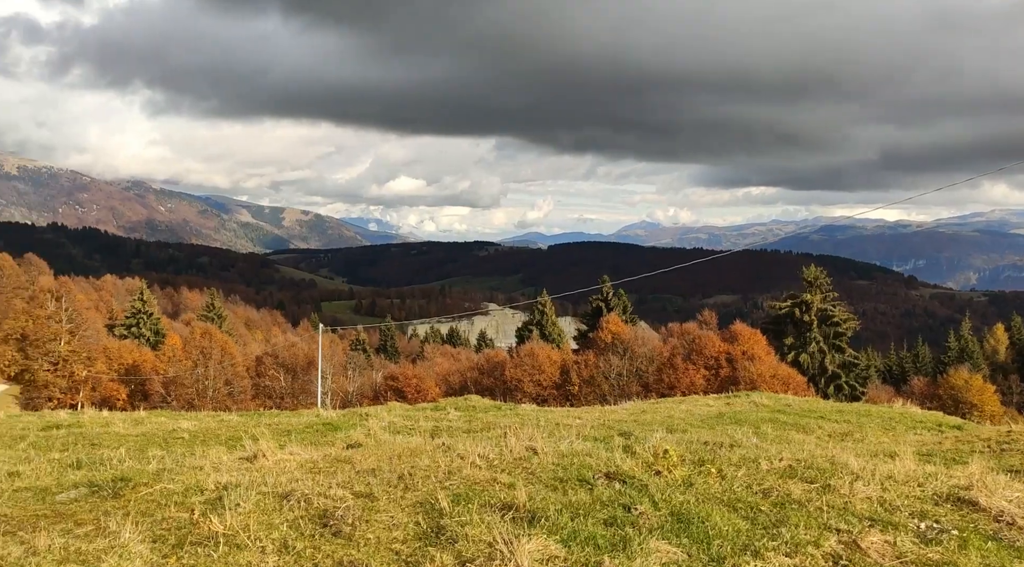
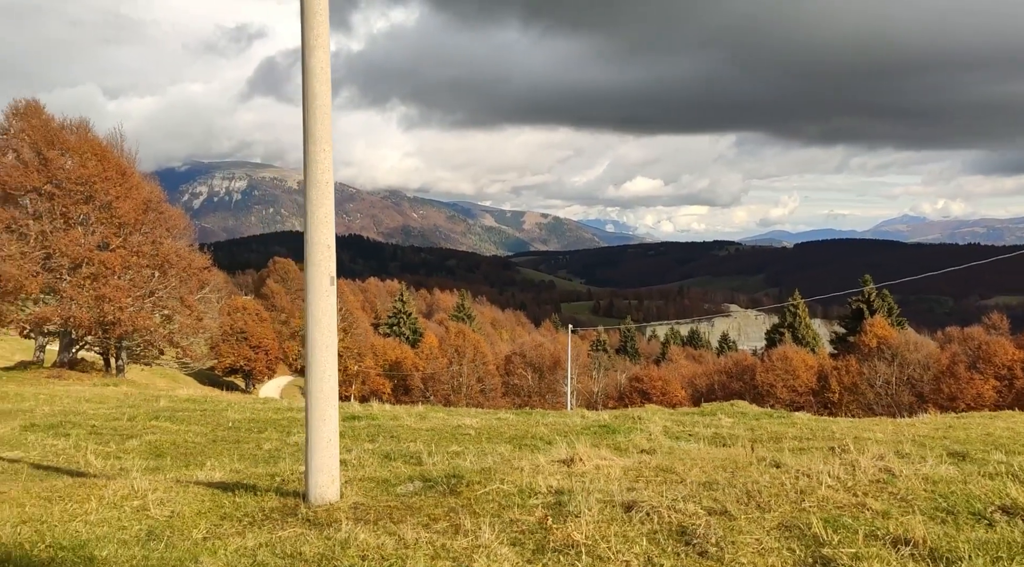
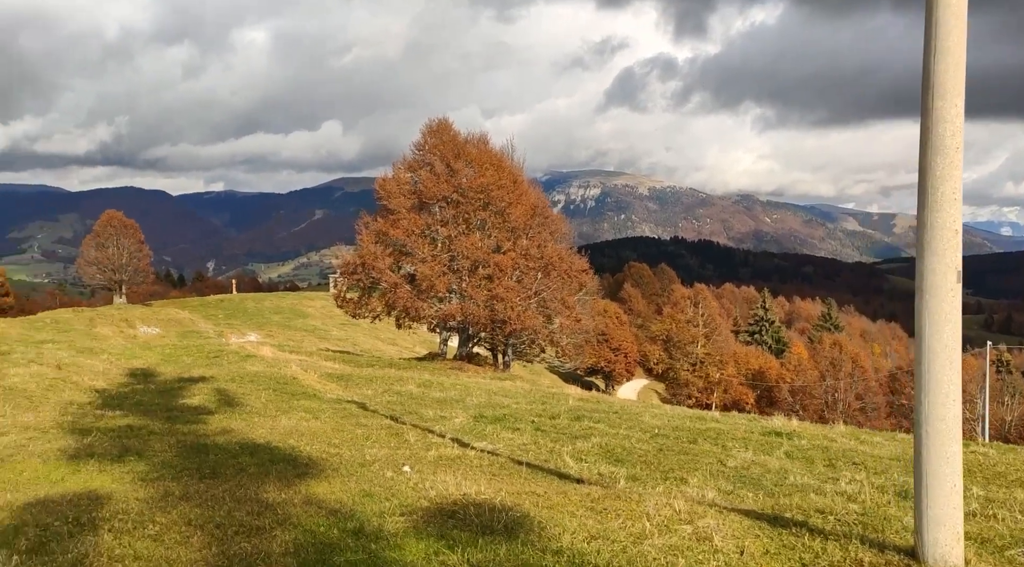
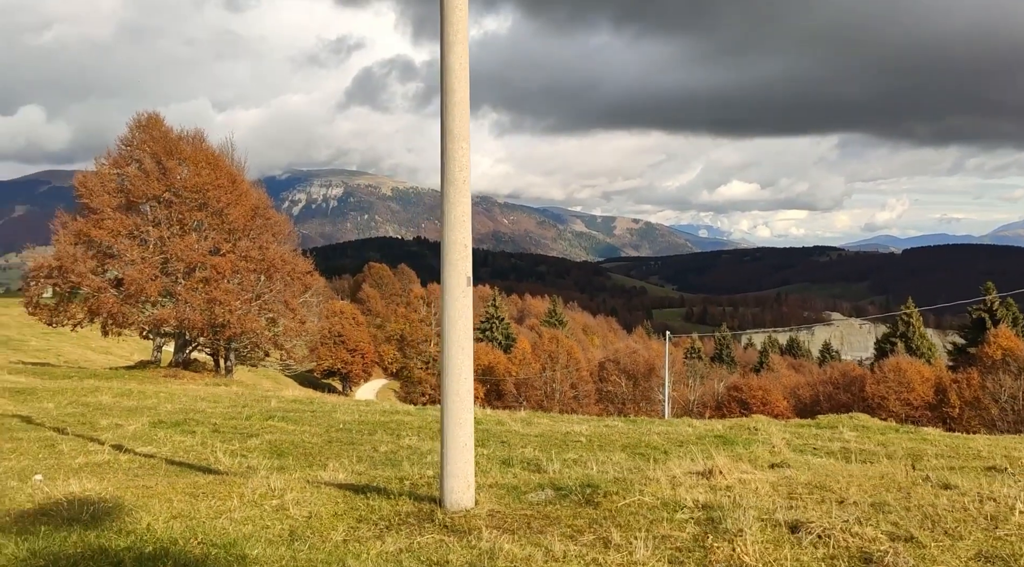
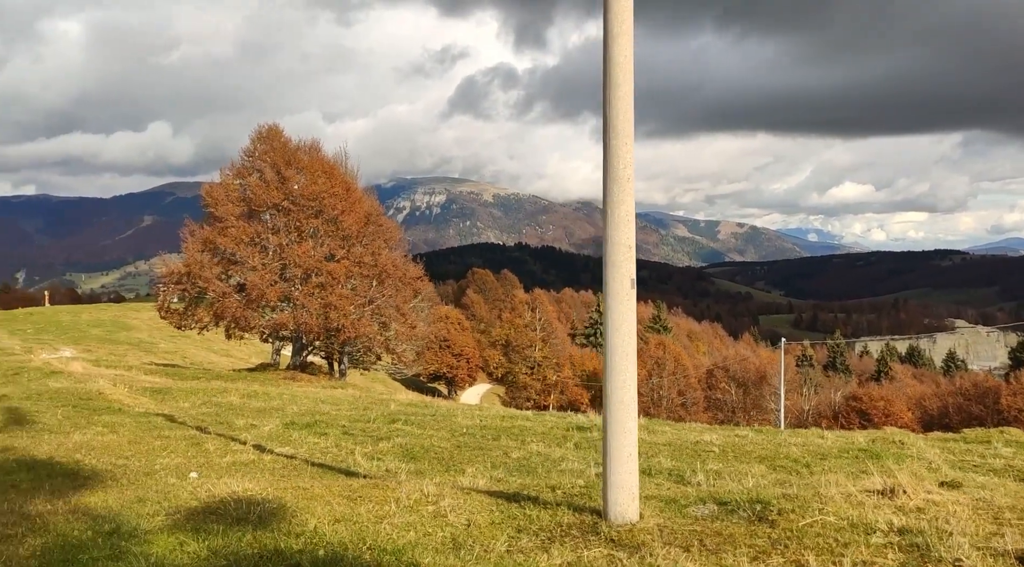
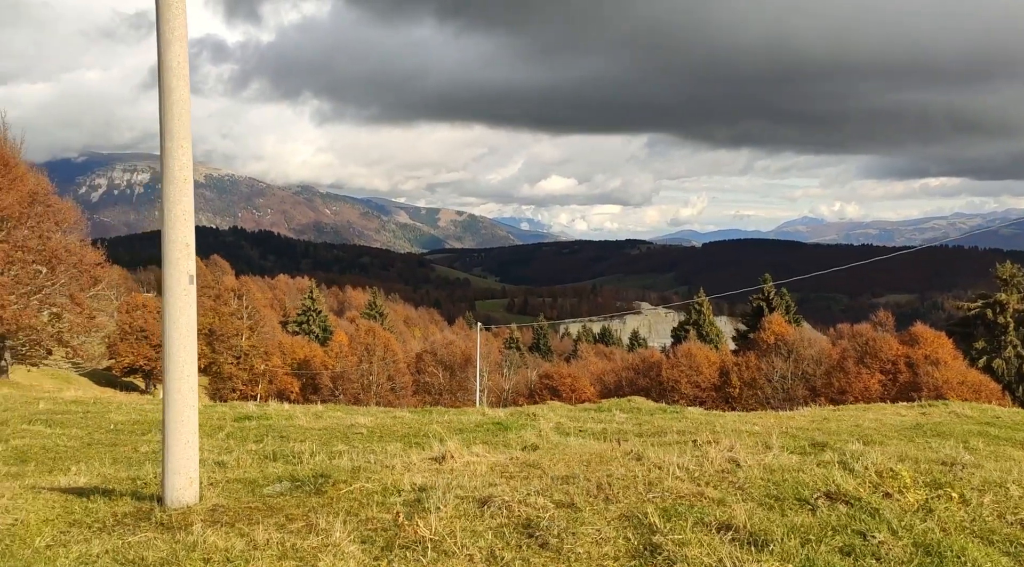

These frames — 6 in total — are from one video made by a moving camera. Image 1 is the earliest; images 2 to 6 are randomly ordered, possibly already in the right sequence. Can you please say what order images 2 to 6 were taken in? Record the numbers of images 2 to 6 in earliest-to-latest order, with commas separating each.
6, 2, 4, 5, 3
